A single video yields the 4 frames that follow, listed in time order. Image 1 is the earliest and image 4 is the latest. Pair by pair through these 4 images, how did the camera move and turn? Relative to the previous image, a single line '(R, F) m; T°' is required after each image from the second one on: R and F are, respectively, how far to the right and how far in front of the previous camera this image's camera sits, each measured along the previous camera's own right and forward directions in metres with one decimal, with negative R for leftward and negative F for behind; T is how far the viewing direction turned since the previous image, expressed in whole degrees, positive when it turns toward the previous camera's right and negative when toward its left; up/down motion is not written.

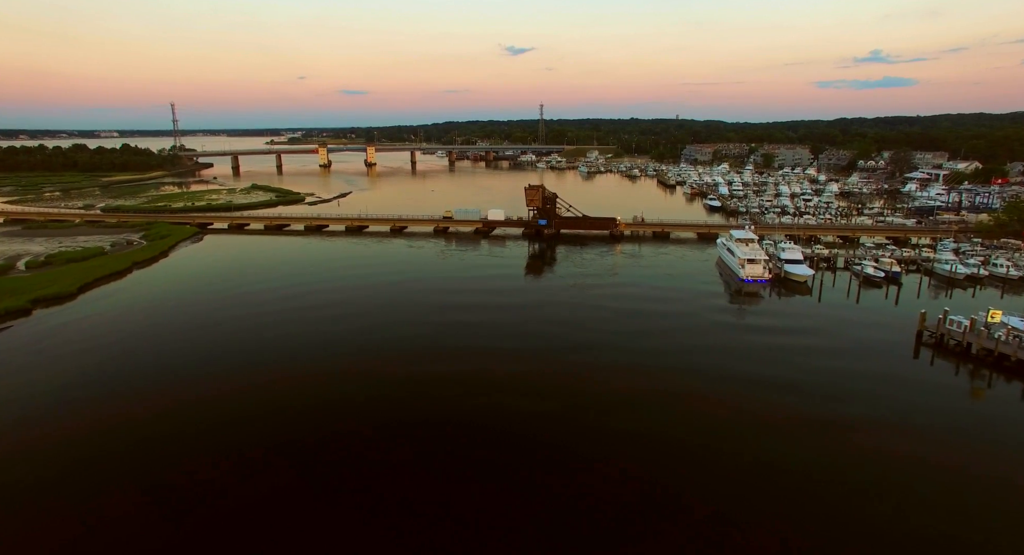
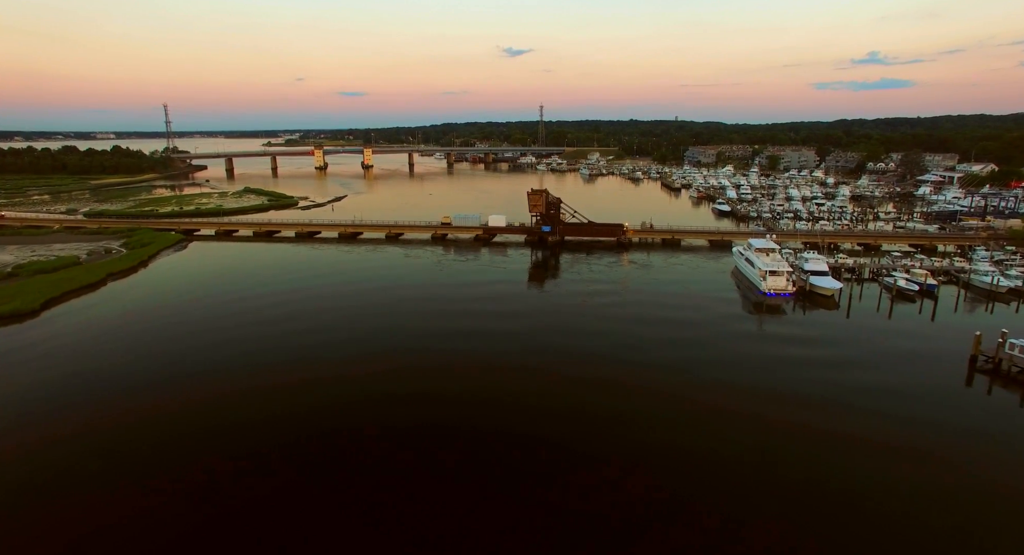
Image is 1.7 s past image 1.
(-0.2, +1.5) m; 0°
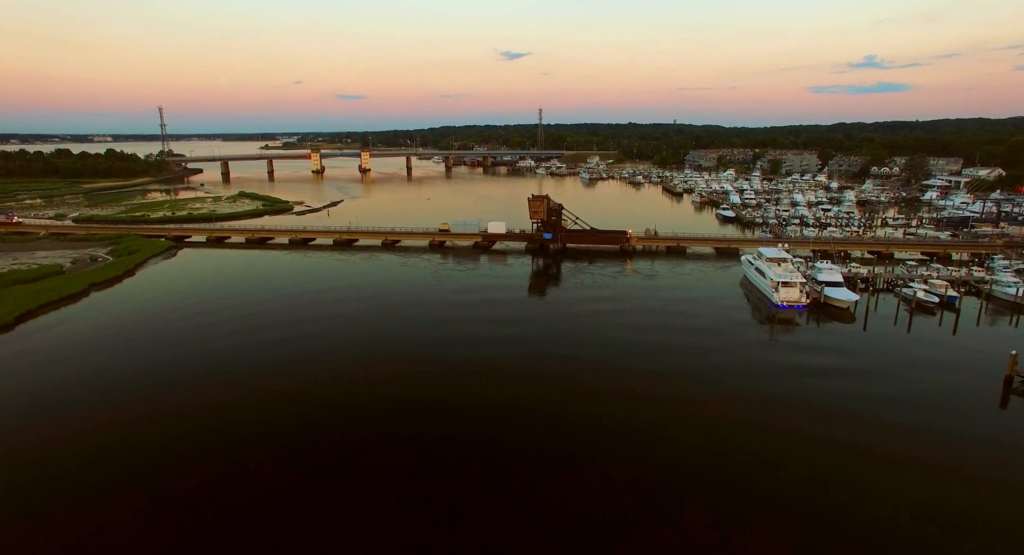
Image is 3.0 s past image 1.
(-0.1, +0.8) m; 0°
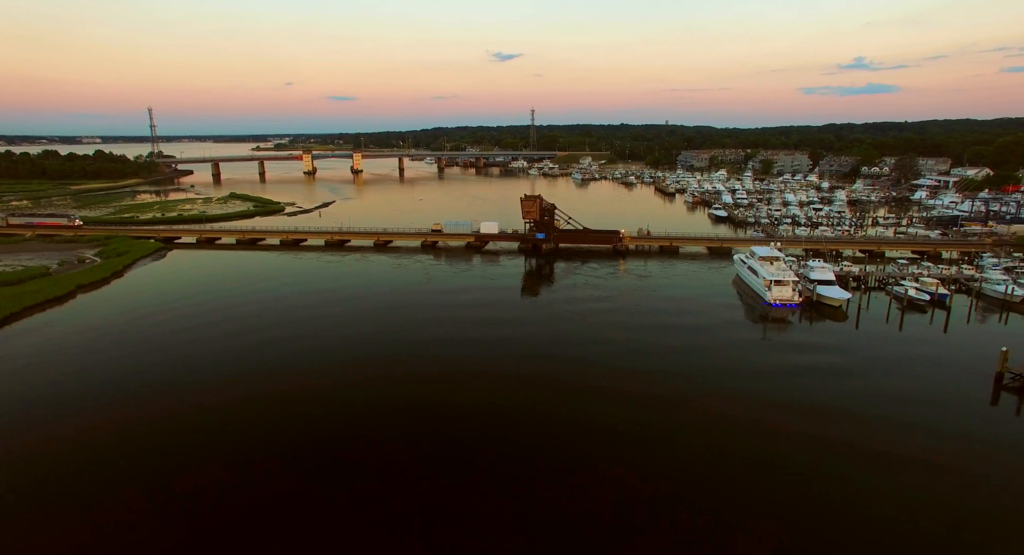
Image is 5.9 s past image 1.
(0.0, +0.1) m; +1°
